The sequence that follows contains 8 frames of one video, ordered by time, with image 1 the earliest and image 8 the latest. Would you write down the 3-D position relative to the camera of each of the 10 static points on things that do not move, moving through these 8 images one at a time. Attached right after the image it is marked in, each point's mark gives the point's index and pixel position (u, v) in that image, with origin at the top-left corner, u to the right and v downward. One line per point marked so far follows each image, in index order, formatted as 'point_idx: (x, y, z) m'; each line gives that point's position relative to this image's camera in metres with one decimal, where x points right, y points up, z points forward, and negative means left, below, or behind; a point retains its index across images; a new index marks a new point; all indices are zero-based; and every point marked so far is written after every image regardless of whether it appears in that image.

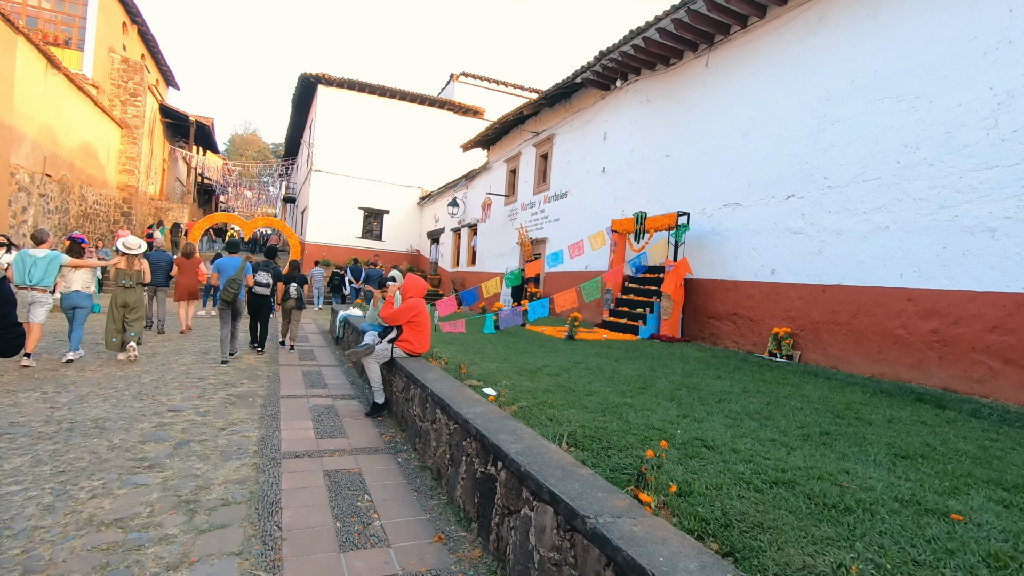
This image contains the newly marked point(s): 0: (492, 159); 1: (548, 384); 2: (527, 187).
0: (-0.7, +4.3, +18.1) m
1: (+0.3, -0.8, +4.3) m
2: (+0.4, +2.8, +15.2) m
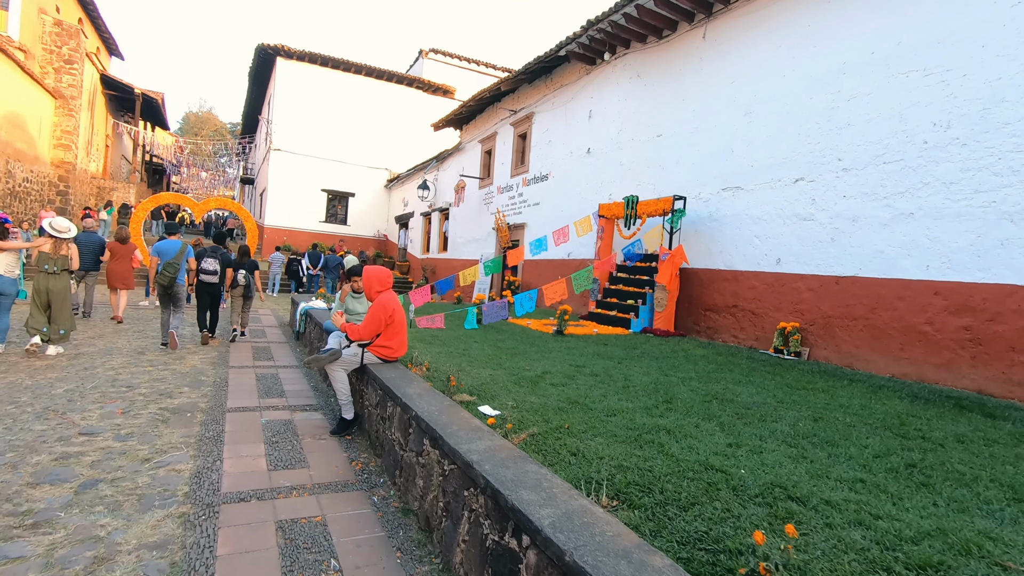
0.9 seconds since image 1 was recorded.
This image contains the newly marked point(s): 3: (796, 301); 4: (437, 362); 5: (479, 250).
0: (-1.5, +4.7, +17.1) m
1: (+0.3, -0.7, +3.5) m
2: (-0.2, +3.2, +14.4) m
3: (+3.7, -0.2, +6.9) m
4: (-0.6, -0.6, +4.5) m
5: (-1.0, +1.1, +15.5) m
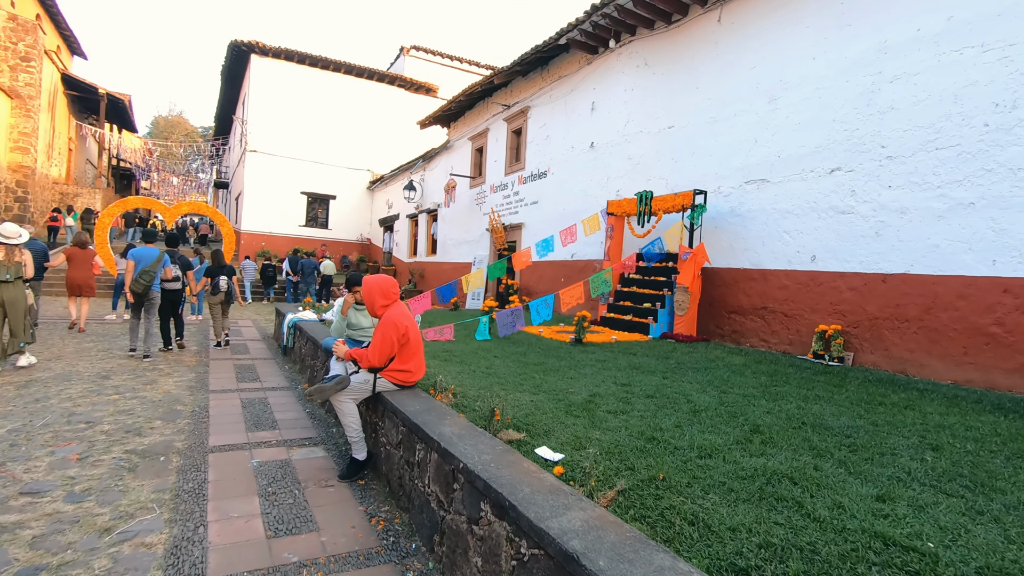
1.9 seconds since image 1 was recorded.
0: (-1.8, +4.6, +16.3) m
1: (+0.6, -0.8, +2.9) m
2: (-0.4, +3.1, +13.7) m
3: (+3.8, -0.2, +6.4) m
4: (-0.3, -0.7, +3.8) m
5: (-1.1, +1.0, +14.8) m
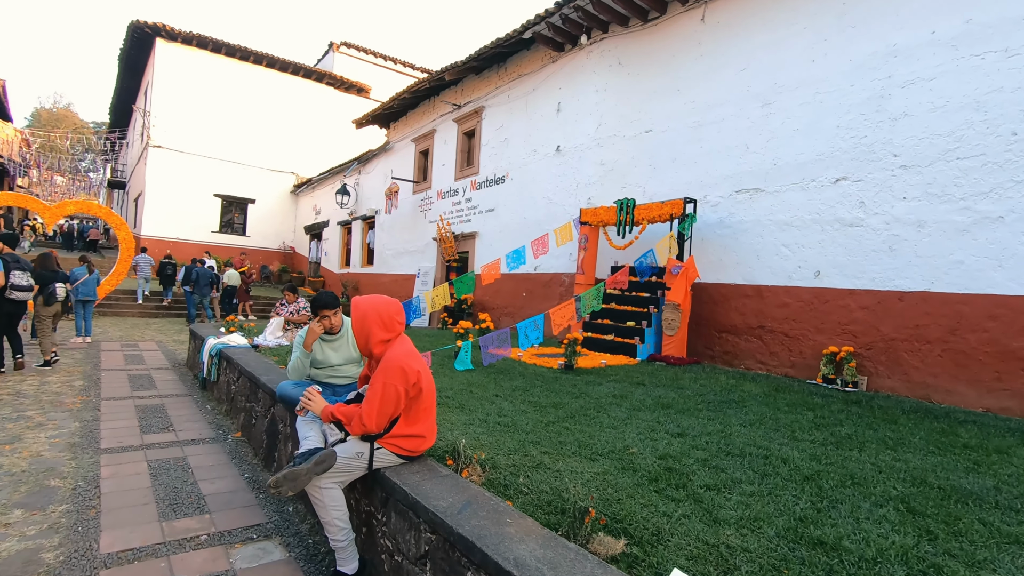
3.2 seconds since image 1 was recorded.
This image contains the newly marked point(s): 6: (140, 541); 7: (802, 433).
0: (-3.3, +4.2, +15.1) m
1: (+1.0, -0.9, +2.0) m
2: (-1.5, +2.7, +12.6) m
3: (+3.7, -0.4, +5.9) m
4: (-0.1, -0.8, +2.8) m
5: (-2.4, +0.6, +13.5) m
6: (-1.9, -1.3, +2.7) m
7: (+1.9, -1.0, +3.6) m
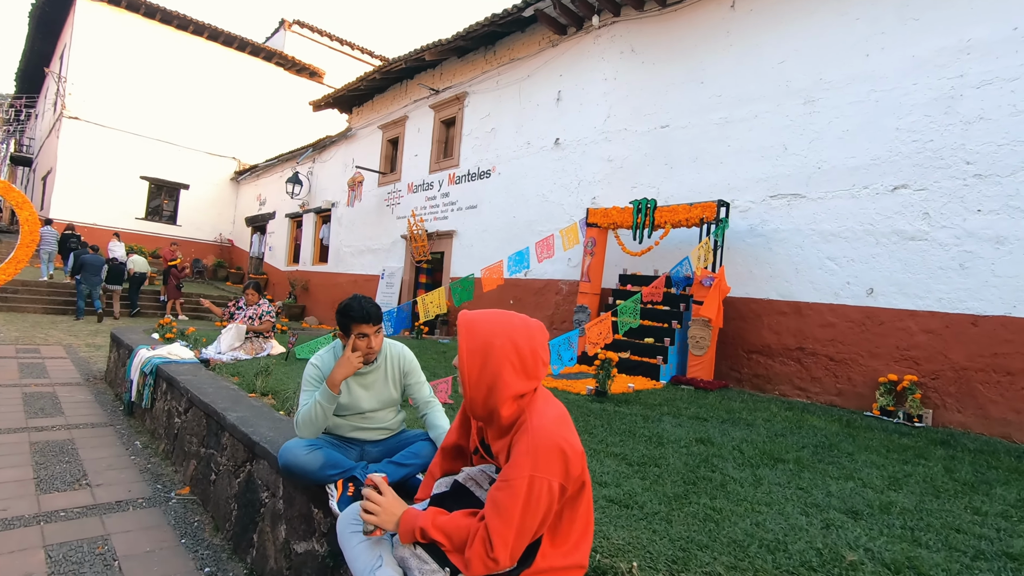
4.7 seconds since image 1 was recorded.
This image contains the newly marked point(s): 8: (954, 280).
0: (-3.9, +4.2, +13.7) m
1: (+1.6, -1.0, +1.0) m
2: (-2.0, +2.7, +11.4) m
3: (+3.8, -0.6, +5.3) m
4: (+0.4, -0.9, +1.7) m
5: (-3.0, +0.6, +12.2) m
6: (-1.3, -1.3, +1.5) m
7: (+2.4, -1.1, +2.8) m
8: (+4.1, +0.1, +5.1) m
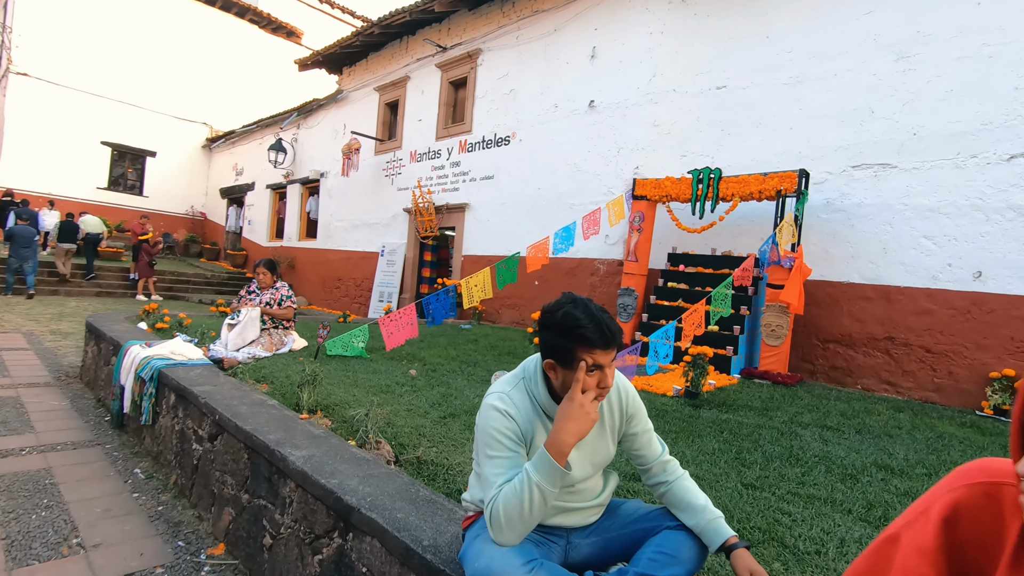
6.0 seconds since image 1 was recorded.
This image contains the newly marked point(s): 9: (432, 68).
0: (-3.8, +4.7, +12.4) m
1: (+2.4, -1.0, +0.3) m
2: (-1.7, +3.1, +10.3) m
3: (+4.4, -0.4, +4.7) m
4: (+1.2, -0.9, +1.0) m
5: (-2.8, +1.0, +11.2) m
6: (-0.6, -1.3, +0.7) m
7: (+3.1, -1.0, +2.1) m
8: (+4.7, +0.2, +4.4) m
9: (-1.5, +4.2, +10.3) m
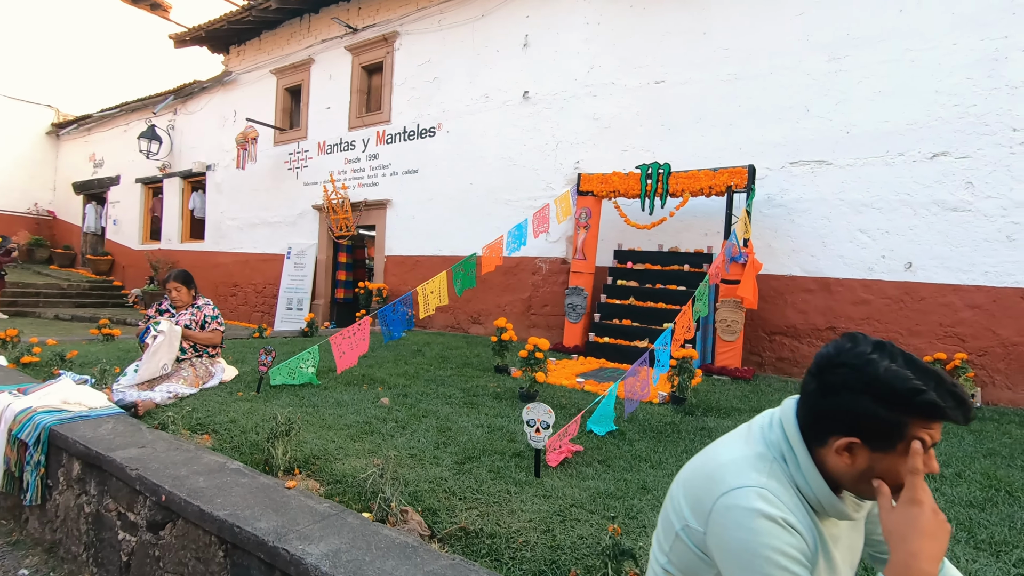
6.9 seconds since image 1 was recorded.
0: (-5.6, +4.5, +11.0) m
1: (+2.9, -1.0, +0.4) m
2: (-3.1, +3.0, +9.4) m
3: (+4.1, -0.3, +5.0) m
4: (+1.6, -0.9, +0.8) m
5: (-4.3, +0.9, +10.0) m
6: (0.0, -1.4, +0.2) m
7: (+3.3, -1.0, +2.3) m
8: (+4.4, +0.3, +4.9) m
9: (-3.0, +4.1, +9.3) m
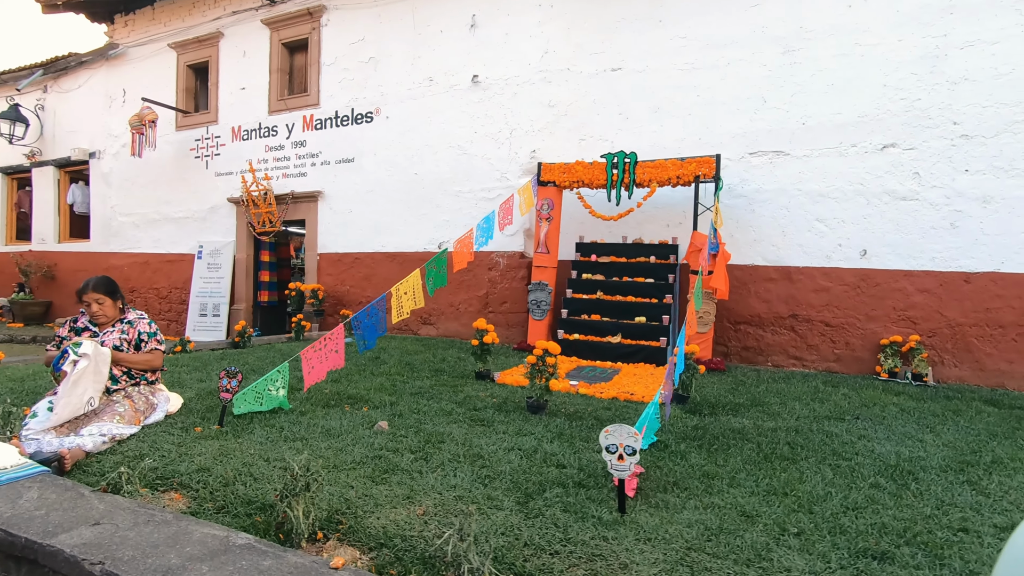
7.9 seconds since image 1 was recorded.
0: (-6.9, +4.4, +9.6) m
1: (+3.4, -0.9, +0.5) m
2: (-4.1, +2.9, +8.4) m
3: (+3.8, -0.2, +5.3) m
4: (+2.1, -0.9, +0.7) m
5: (-5.3, +0.8, +8.8) m
6: (+0.6, -1.4, -0.2) m
7: (+3.5, -0.9, +2.4) m
8: (+4.2, +0.5, +5.2) m
9: (-4.0, +4.1, +8.3) m
